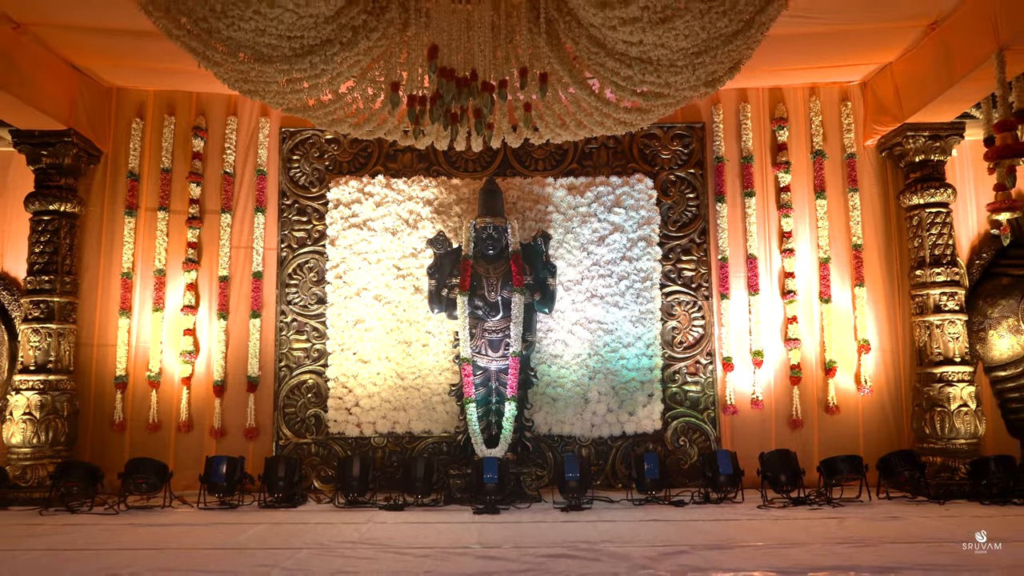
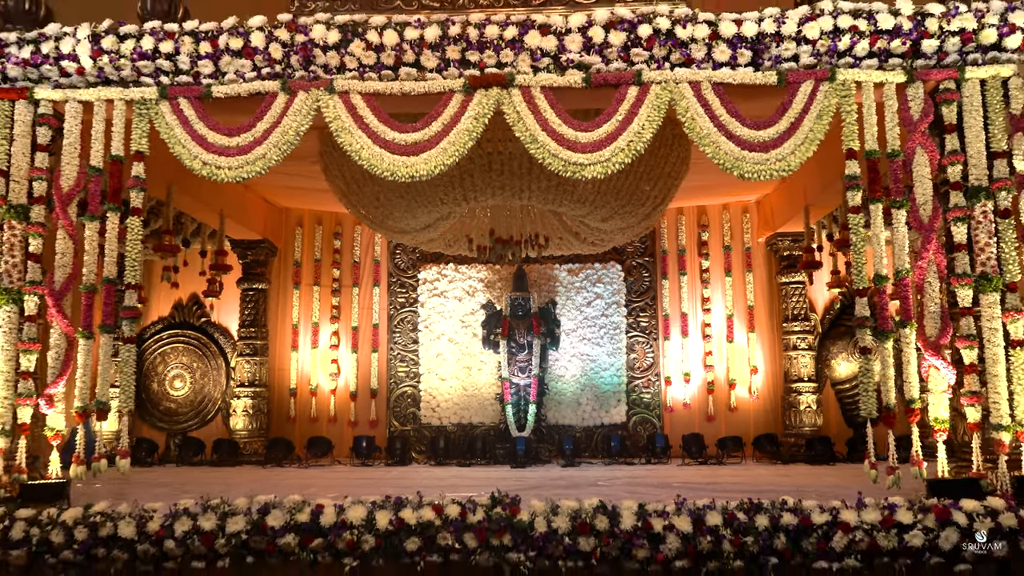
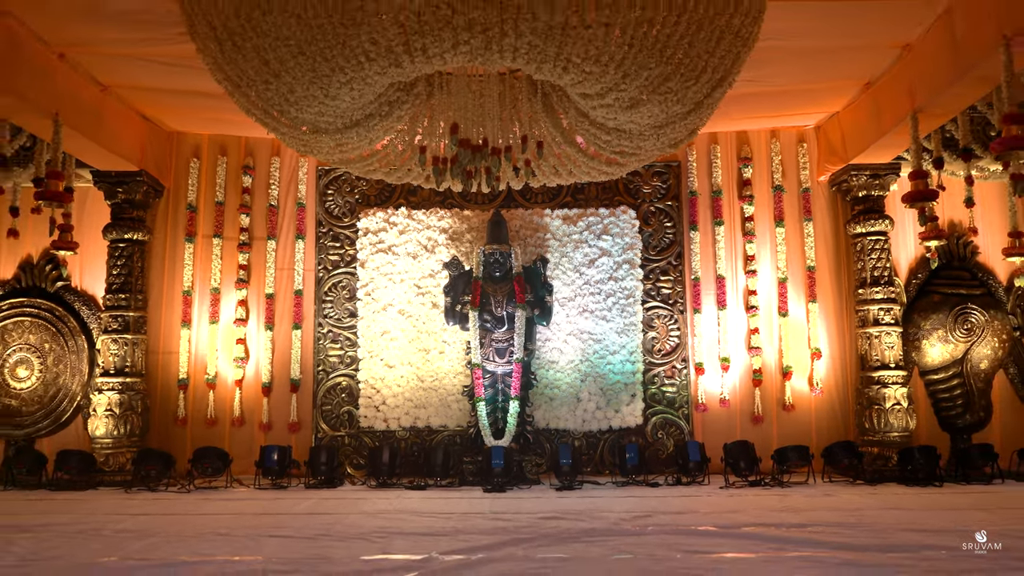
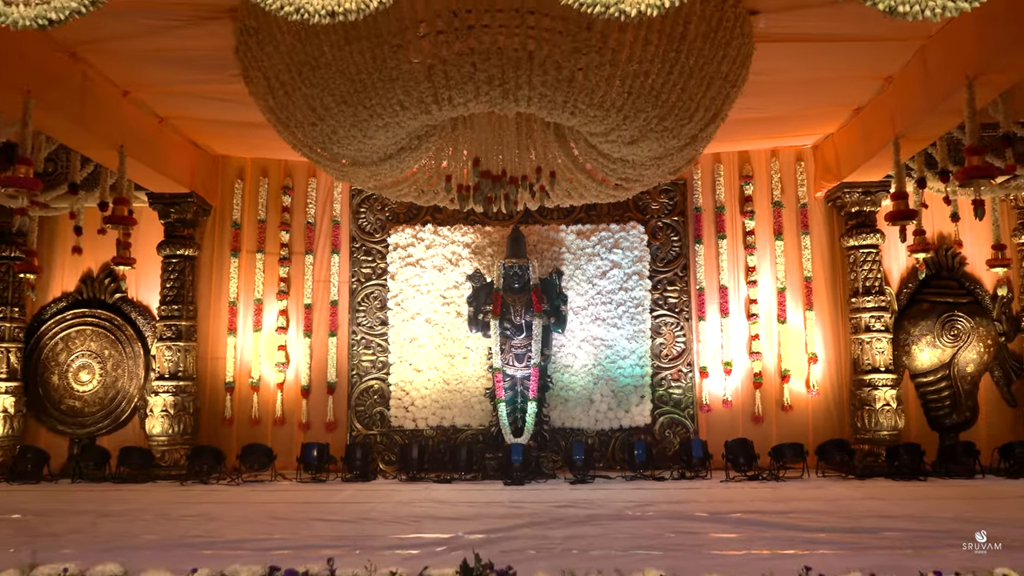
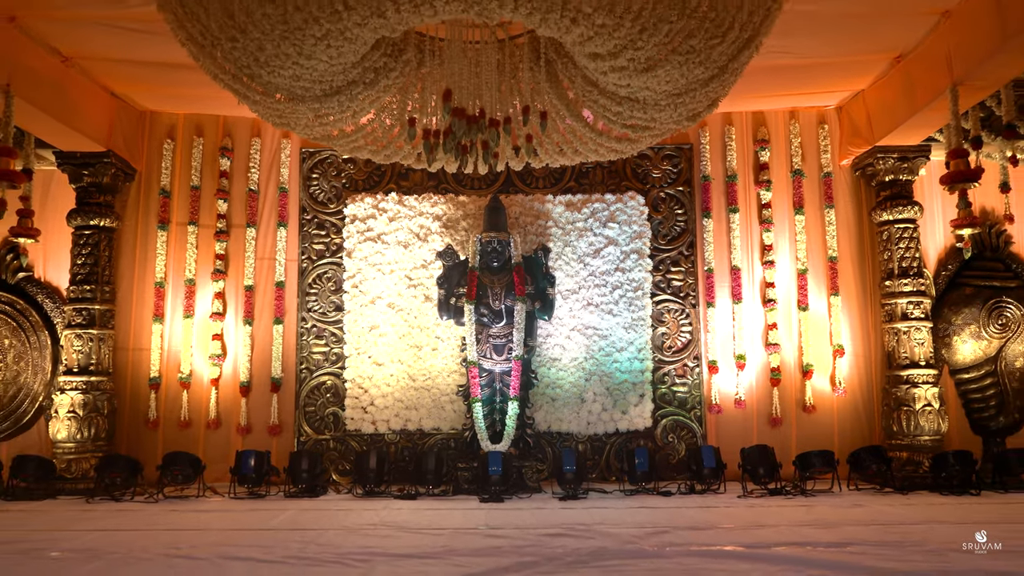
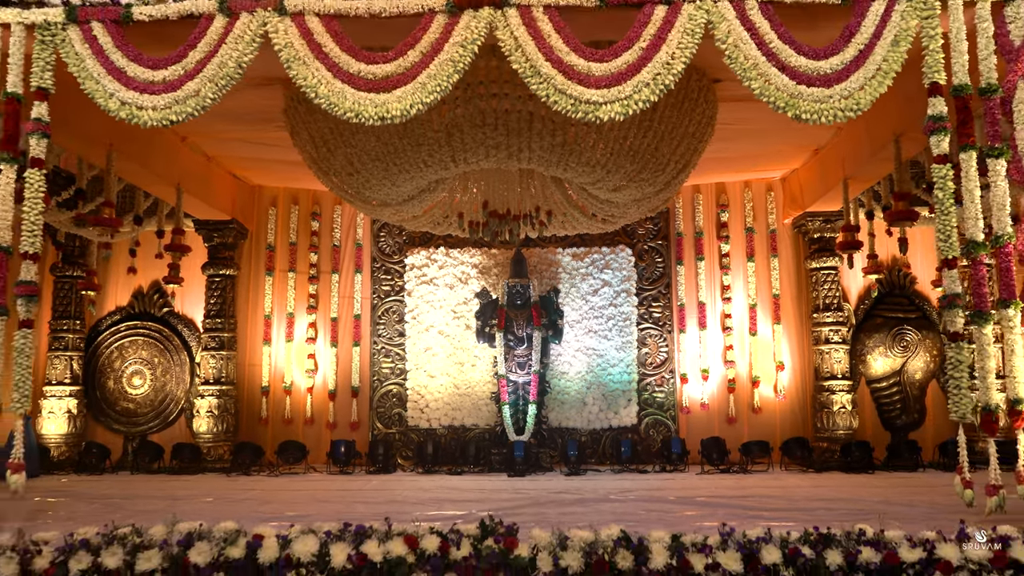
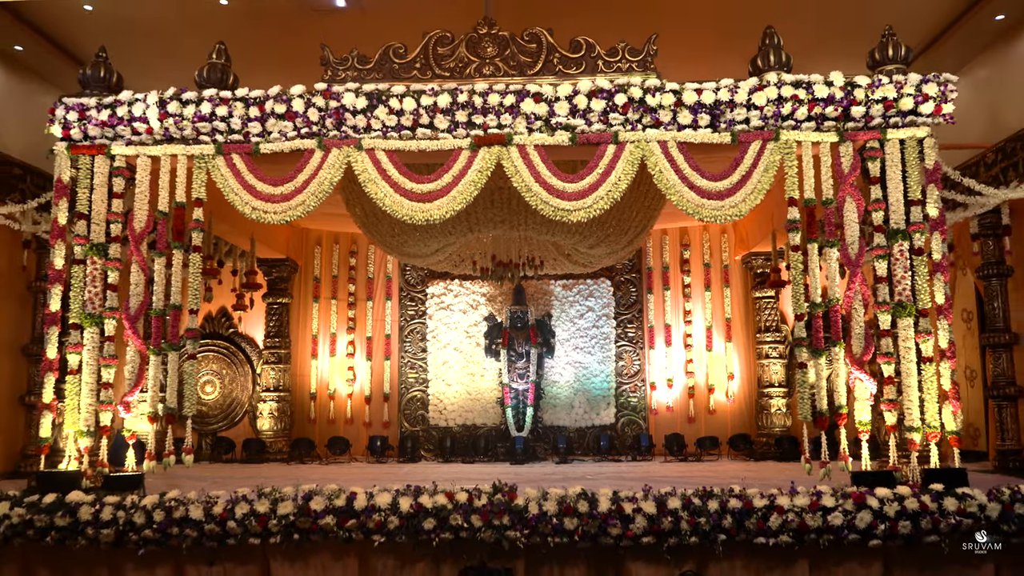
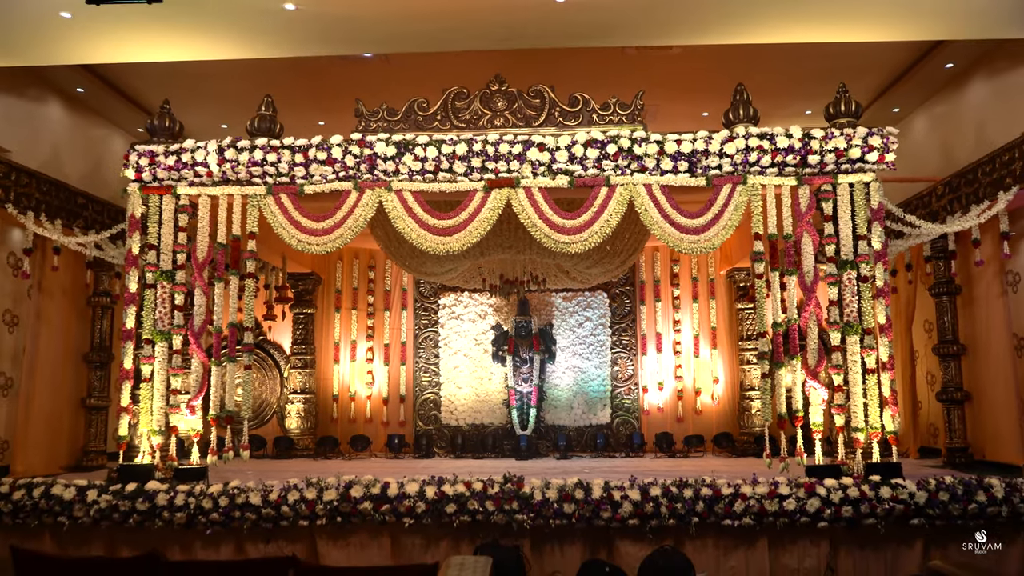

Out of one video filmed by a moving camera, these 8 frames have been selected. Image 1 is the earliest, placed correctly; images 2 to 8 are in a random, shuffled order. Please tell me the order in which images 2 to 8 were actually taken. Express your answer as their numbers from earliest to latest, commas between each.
5, 3, 4, 6, 2, 7, 8
